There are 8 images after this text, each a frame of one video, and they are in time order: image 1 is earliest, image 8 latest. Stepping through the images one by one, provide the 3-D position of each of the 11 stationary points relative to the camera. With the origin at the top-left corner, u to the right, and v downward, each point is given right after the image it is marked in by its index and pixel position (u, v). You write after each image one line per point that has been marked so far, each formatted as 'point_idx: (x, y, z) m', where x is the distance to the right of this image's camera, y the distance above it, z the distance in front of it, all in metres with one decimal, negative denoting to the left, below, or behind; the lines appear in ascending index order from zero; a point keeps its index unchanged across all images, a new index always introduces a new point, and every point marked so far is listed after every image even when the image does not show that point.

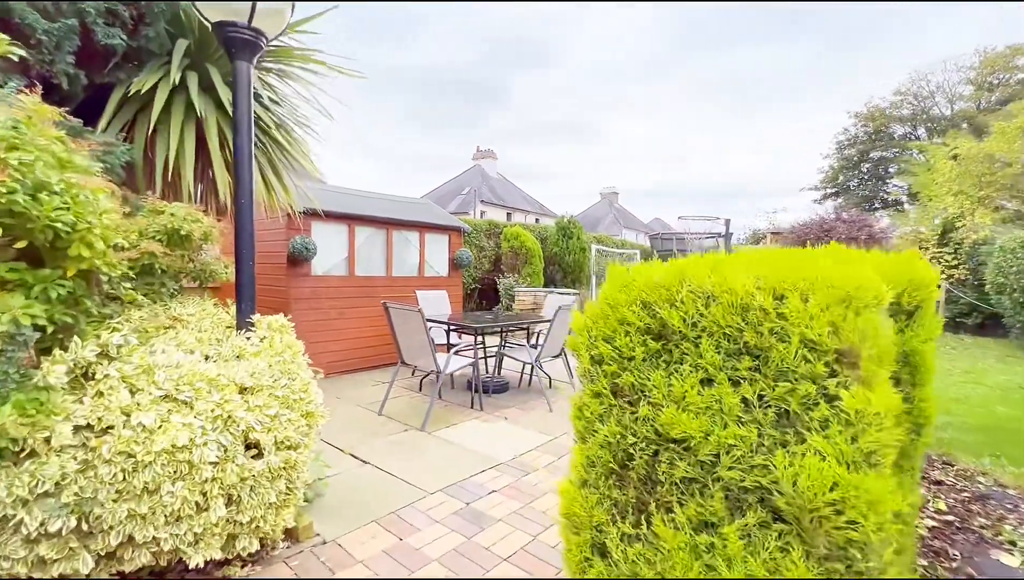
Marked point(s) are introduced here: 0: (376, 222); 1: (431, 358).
0: (-1.4, +0.7, +4.9) m
1: (-0.6, -0.5, +3.4) m
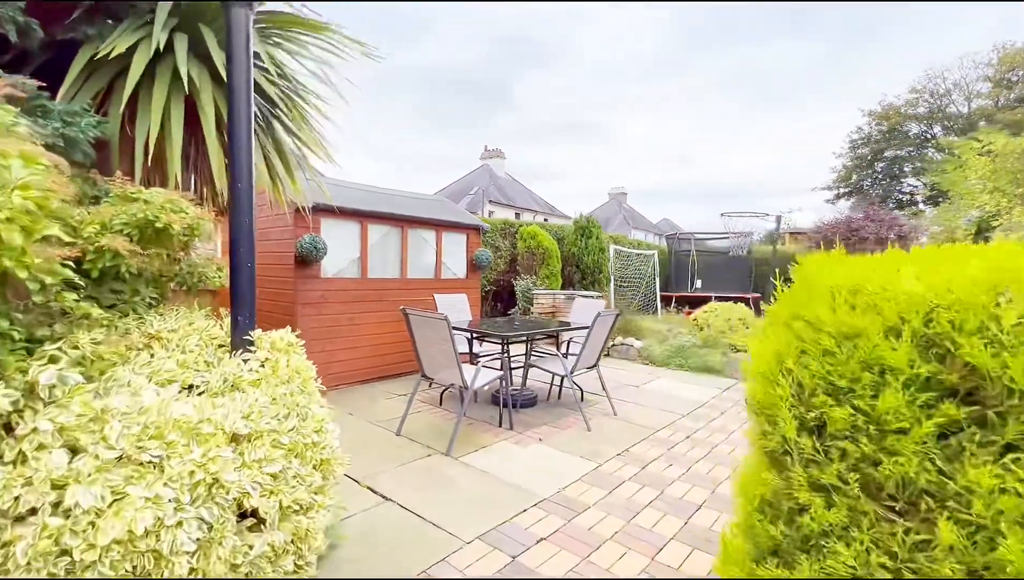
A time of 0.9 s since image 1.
0: (-1.2, +0.7, +4.5) m
1: (-0.4, -0.5, +3.0) m
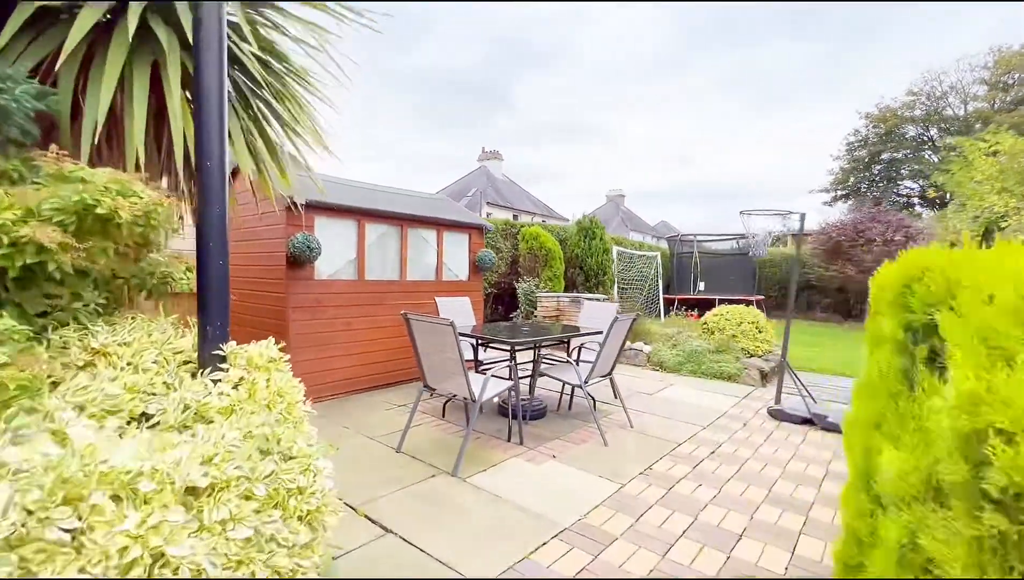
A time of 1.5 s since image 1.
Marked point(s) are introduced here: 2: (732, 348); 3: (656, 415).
0: (-1.1, +0.7, +4.3) m
1: (-0.3, -0.5, +2.7) m
2: (+2.6, -0.7, +5.4) m
3: (+1.1, -1.0, +3.6) m
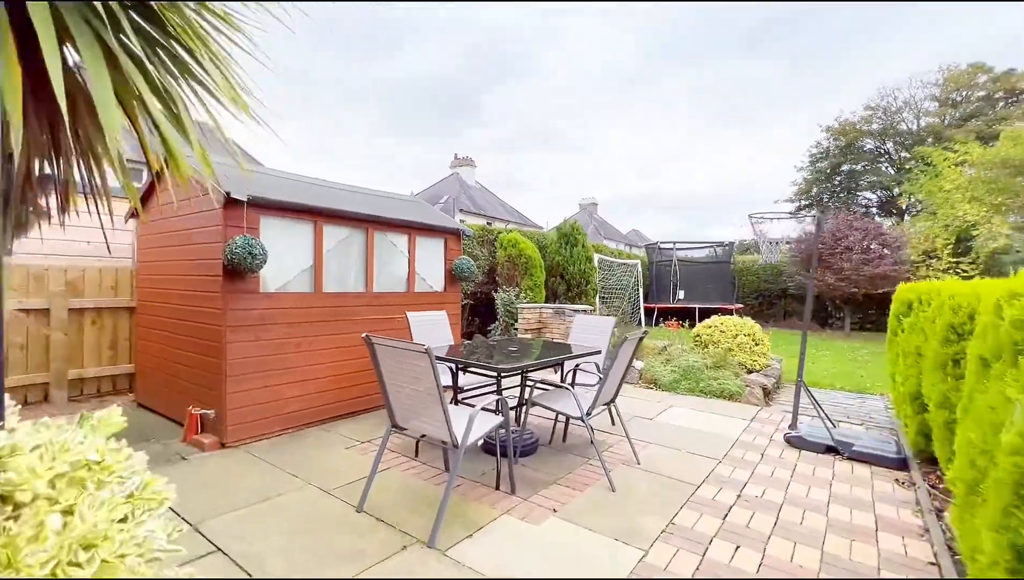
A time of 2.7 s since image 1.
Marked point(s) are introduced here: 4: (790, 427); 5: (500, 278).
0: (-1.3, +0.5, +3.7) m
1: (-0.3, -0.6, +2.2) m
2: (+2.4, -0.8, +5.1) m
3: (+1.0, -1.1, +3.2) m
4: (+2.1, -1.0, +3.5) m
5: (-0.2, +0.2, +7.3) m
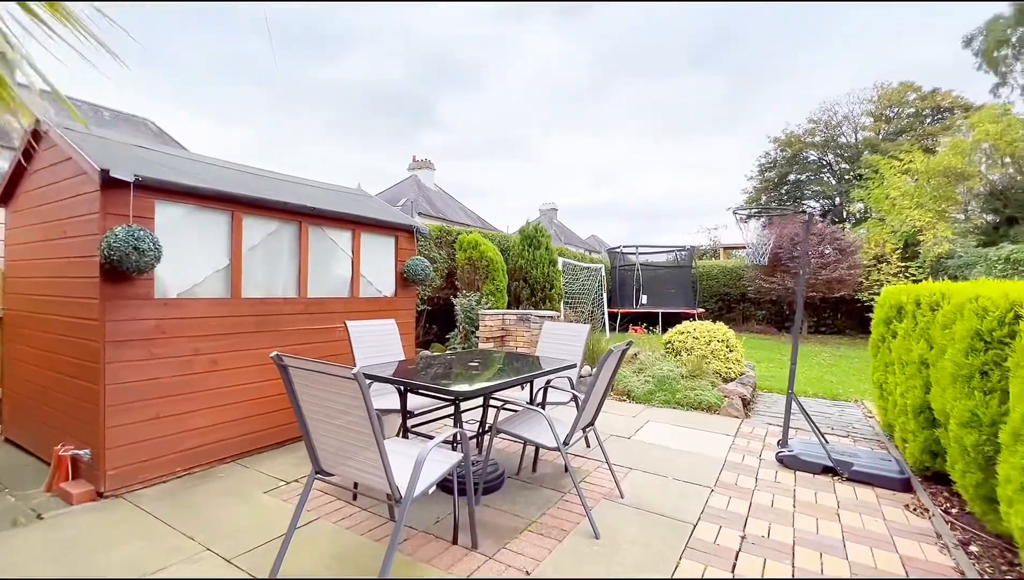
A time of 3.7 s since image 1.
0: (-1.5, +0.5, +3.1) m
1: (-0.5, -0.6, +1.7) m
2: (+2.0, -0.8, +4.8) m
3: (+0.8, -1.1, +2.8) m
4: (+1.8, -1.1, +3.2) m
5: (-0.8, +0.1, +6.8) m
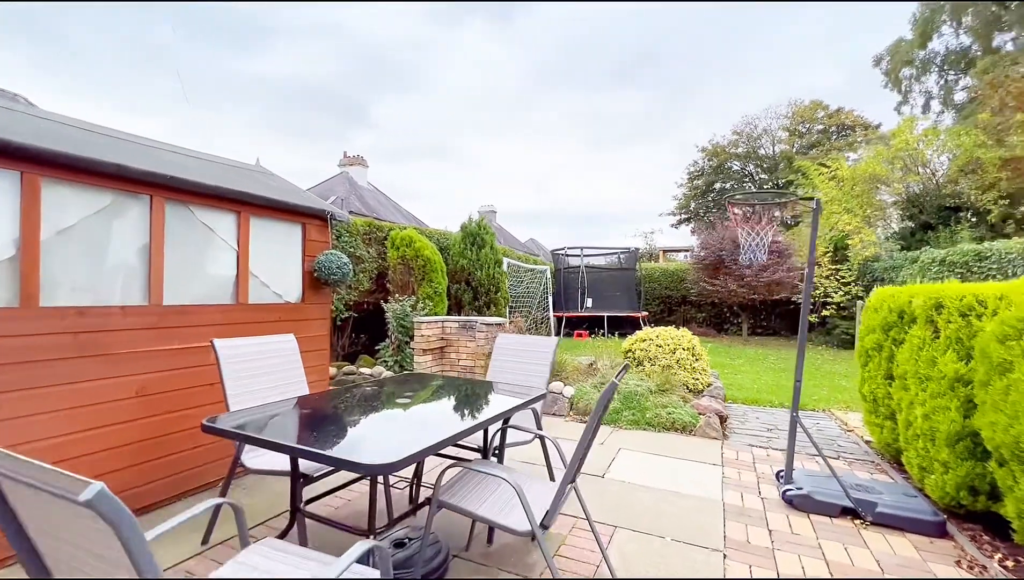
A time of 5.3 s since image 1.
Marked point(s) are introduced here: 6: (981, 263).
0: (-1.8, +0.5, +2.2) m
1: (-0.6, -0.6, +0.9) m
2: (+1.5, -0.9, +4.2) m
3: (+0.6, -1.1, +2.1) m
4: (+1.5, -1.1, +2.7) m
5: (-1.5, +0.1, +5.9) m
6: (+6.1, +0.4, +6.1) m
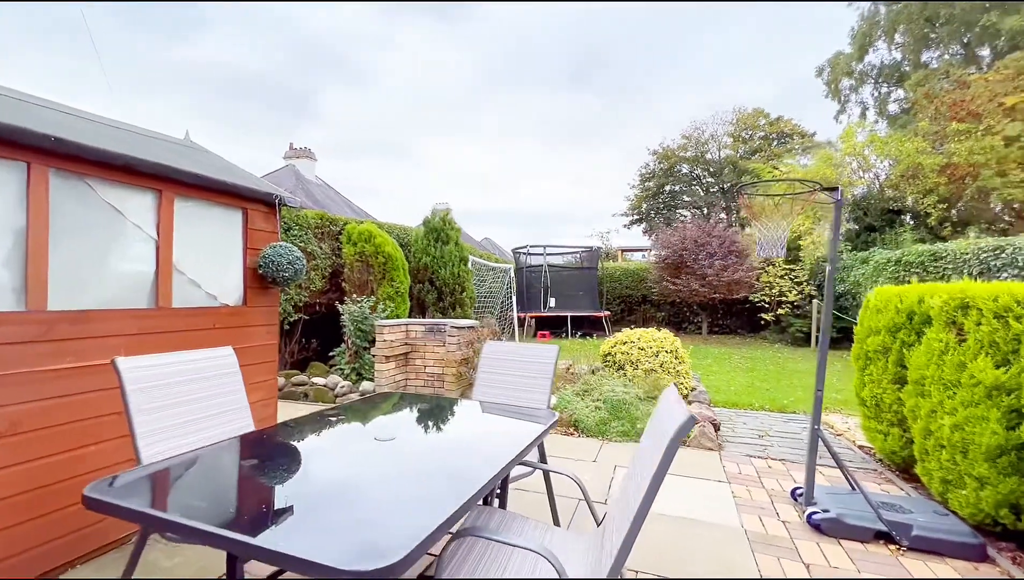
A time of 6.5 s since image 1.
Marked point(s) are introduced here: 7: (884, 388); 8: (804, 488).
0: (-1.8, +0.5, +1.6) m
1: (-0.4, -0.6, +0.4) m
2: (+1.3, -0.9, +4.0) m
3: (+0.6, -1.1, +1.8) m
4: (+1.5, -1.1, +2.4) m
5: (-1.9, +0.1, +5.3) m
6: (+5.7, +0.4, +6.3) m
7: (+2.3, -0.6, +2.9) m
8: (+1.5, -1.0, +2.4) m
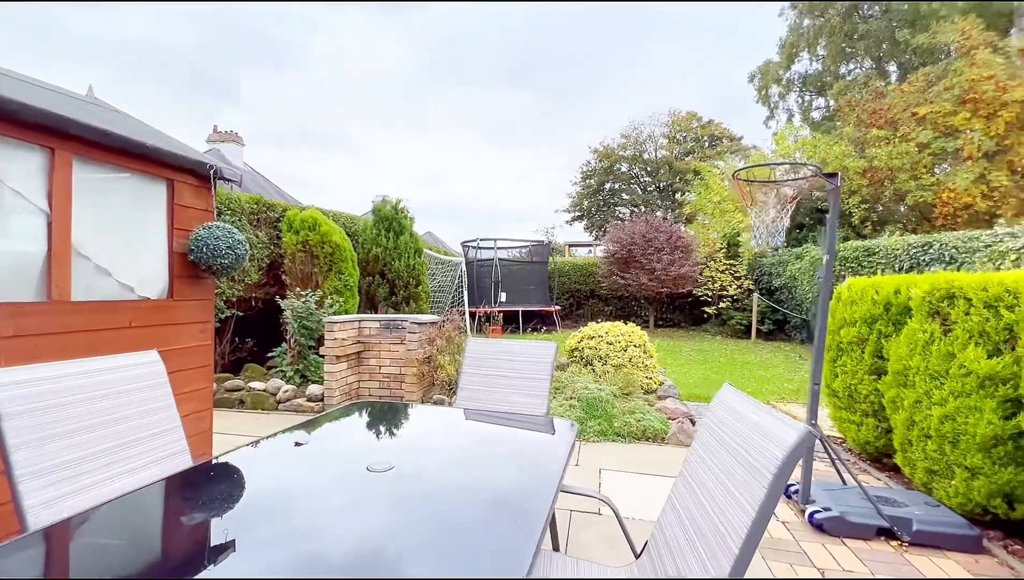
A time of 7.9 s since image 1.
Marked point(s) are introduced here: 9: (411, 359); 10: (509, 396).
0: (-1.7, +0.5, +1.1) m
1: (-0.2, -0.6, +0.1) m
2: (+1.0, -0.8, +3.9) m
3: (+0.6, -1.1, +1.6) m
4: (+1.4, -1.0, +2.4) m
5: (-2.3, +0.1, +4.8) m
6: (+5.1, +0.5, +6.7) m
7: (+2.2, -0.6, +2.9) m
8: (+1.4, -1.0, +2.3) m
9: (-0.9, -0.6, +4.0) m
10: (0.0, -0.4, +2.0) m
